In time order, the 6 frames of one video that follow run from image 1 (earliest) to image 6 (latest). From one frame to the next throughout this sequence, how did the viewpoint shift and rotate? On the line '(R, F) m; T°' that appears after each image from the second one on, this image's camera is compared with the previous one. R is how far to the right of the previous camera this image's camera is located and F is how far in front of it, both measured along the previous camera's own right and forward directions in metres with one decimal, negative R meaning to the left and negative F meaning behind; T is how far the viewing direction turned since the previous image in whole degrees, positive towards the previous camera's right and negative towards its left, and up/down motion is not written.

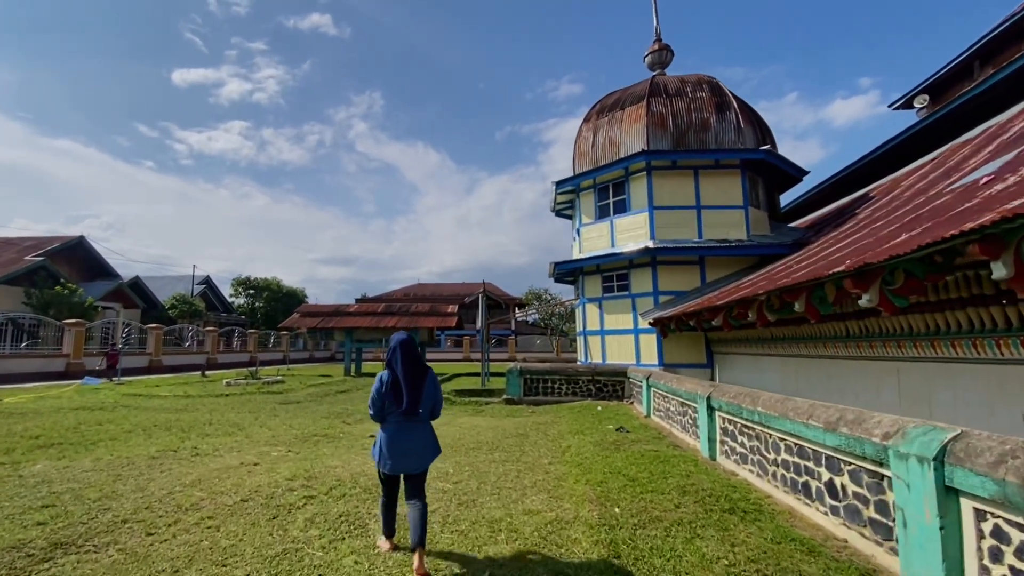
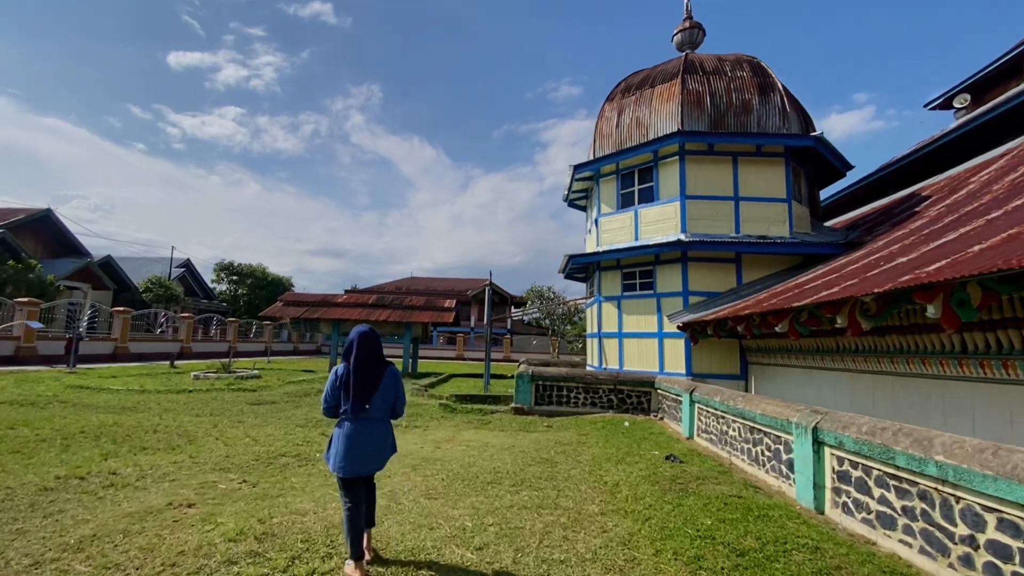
(-0.5, +1.5) m; +1°
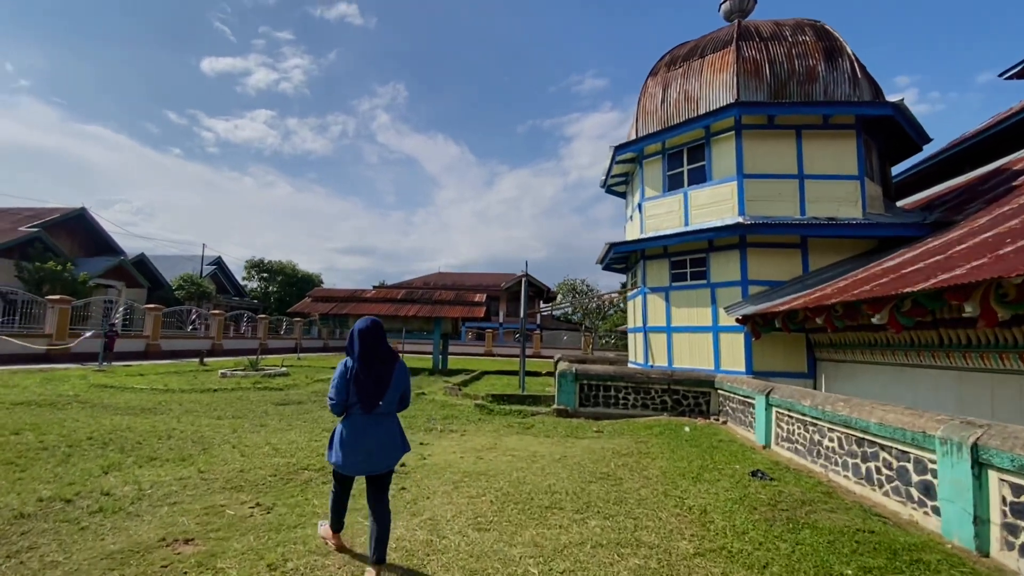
(-0.3, +0.8) m; -3°
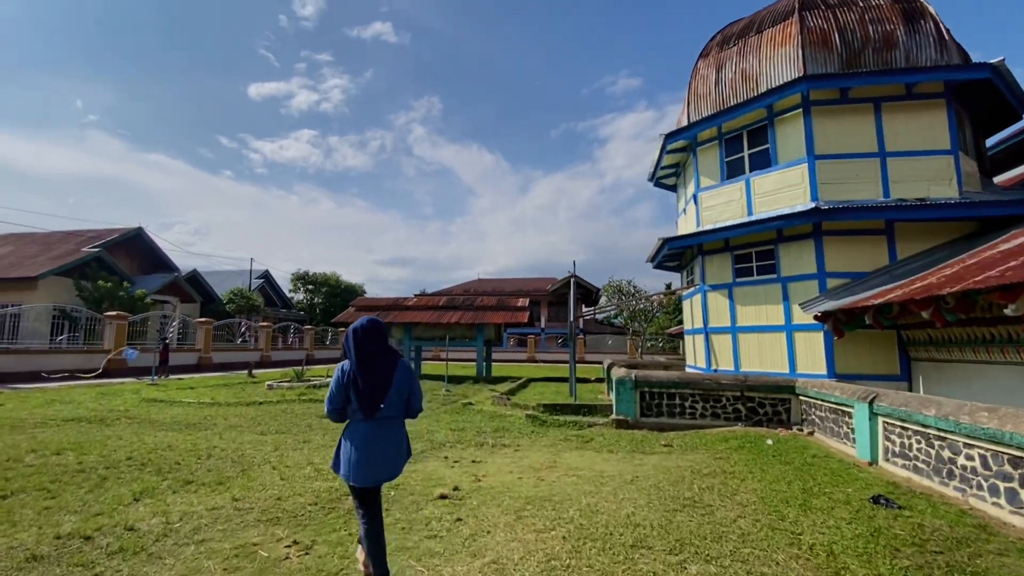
(-0.2, +0.6) m; -5°
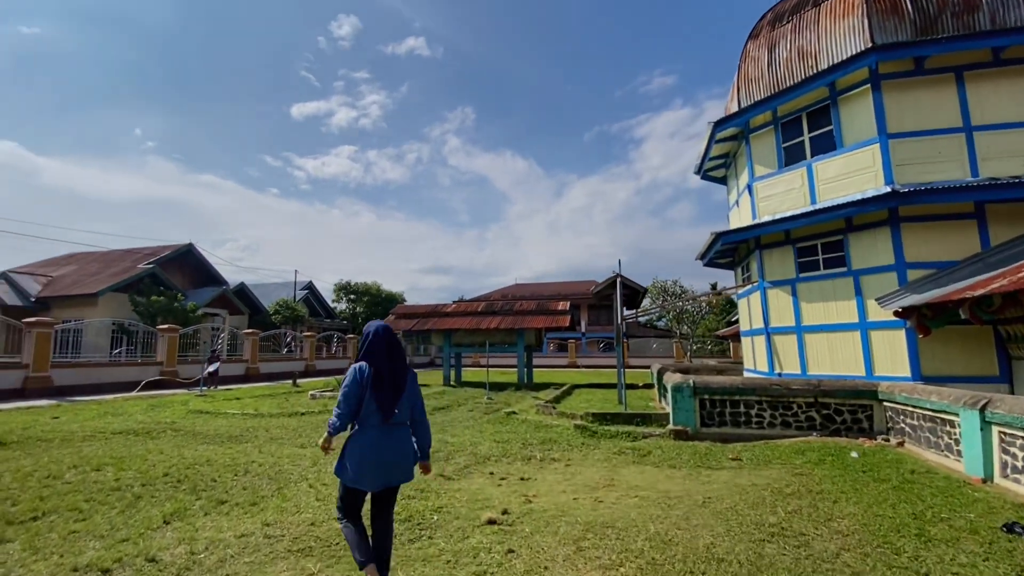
(-0.1, +0.4) m; -4°
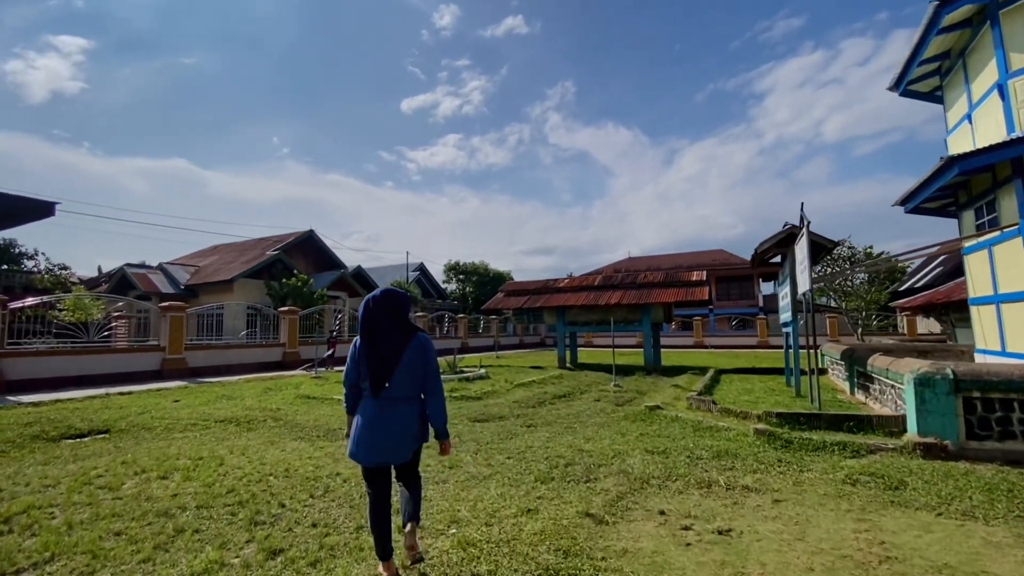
(-0.5, +1.7) m; -13°
